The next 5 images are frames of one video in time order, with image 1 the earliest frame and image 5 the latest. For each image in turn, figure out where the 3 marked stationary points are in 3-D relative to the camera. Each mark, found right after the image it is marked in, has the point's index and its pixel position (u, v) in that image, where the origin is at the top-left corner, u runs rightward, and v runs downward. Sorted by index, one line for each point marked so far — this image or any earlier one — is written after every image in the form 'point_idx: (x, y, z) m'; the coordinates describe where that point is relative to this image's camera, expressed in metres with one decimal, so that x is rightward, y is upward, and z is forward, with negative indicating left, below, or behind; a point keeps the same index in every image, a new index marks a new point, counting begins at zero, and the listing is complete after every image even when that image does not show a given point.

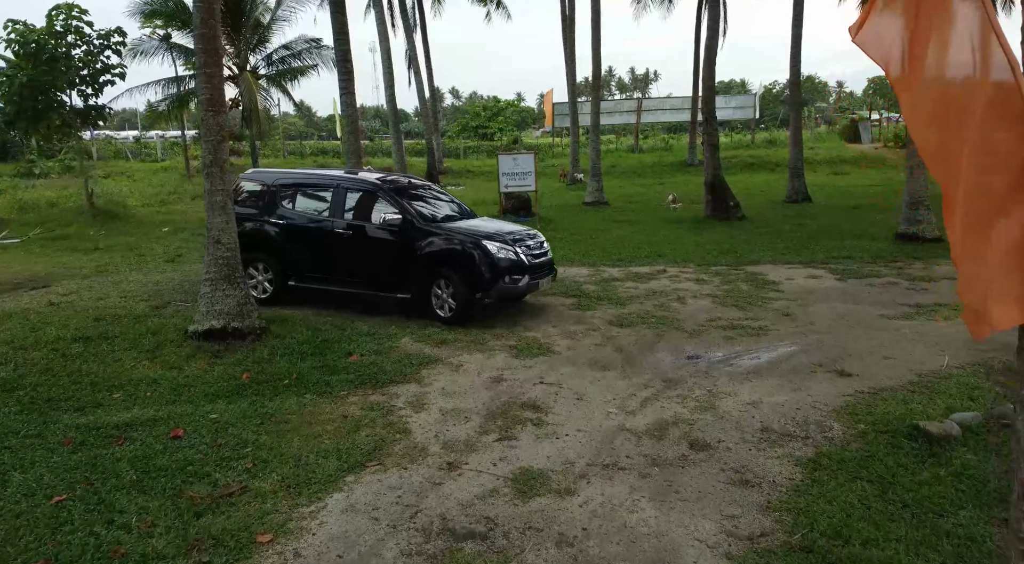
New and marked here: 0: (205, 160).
0: (-3.1, +1.2, +7.6) m
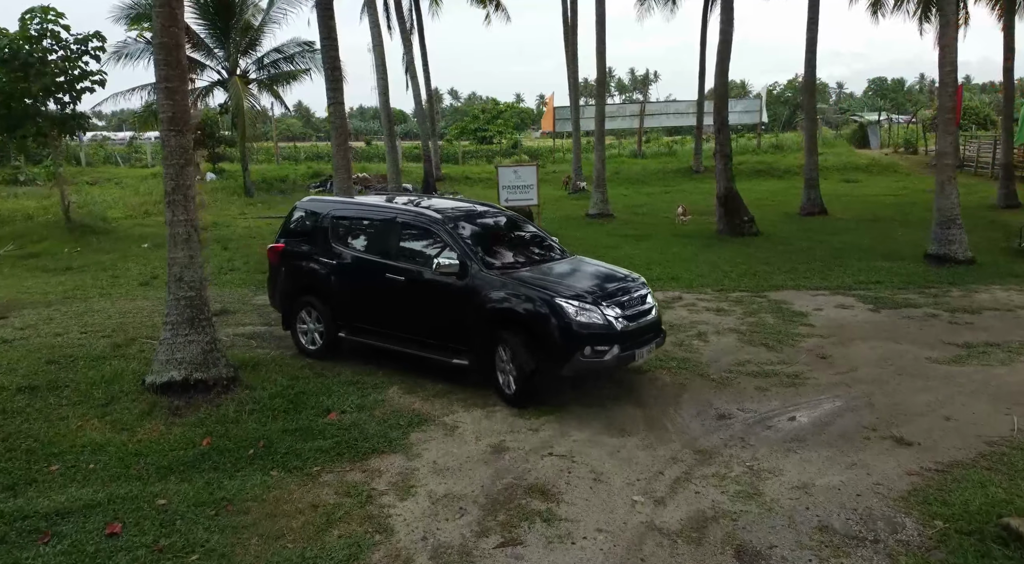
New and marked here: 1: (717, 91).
0: (-3.0, +0.8, +6.7) m
1: (+4.0, +3.8, +14.8) m
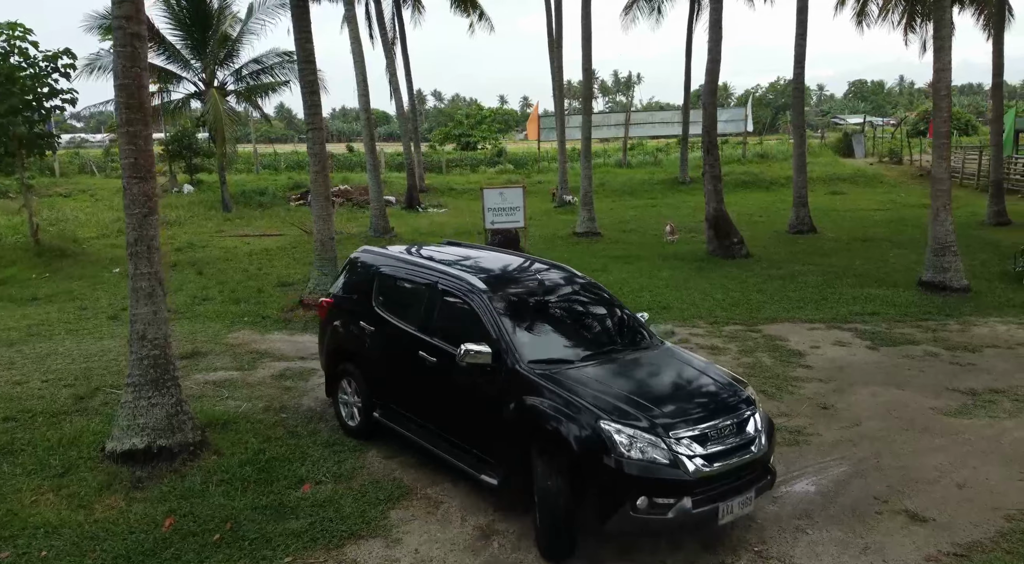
0: (-3.2, +0.4, +6.2) m
1: (+3.7, +3.3, +14.5) m
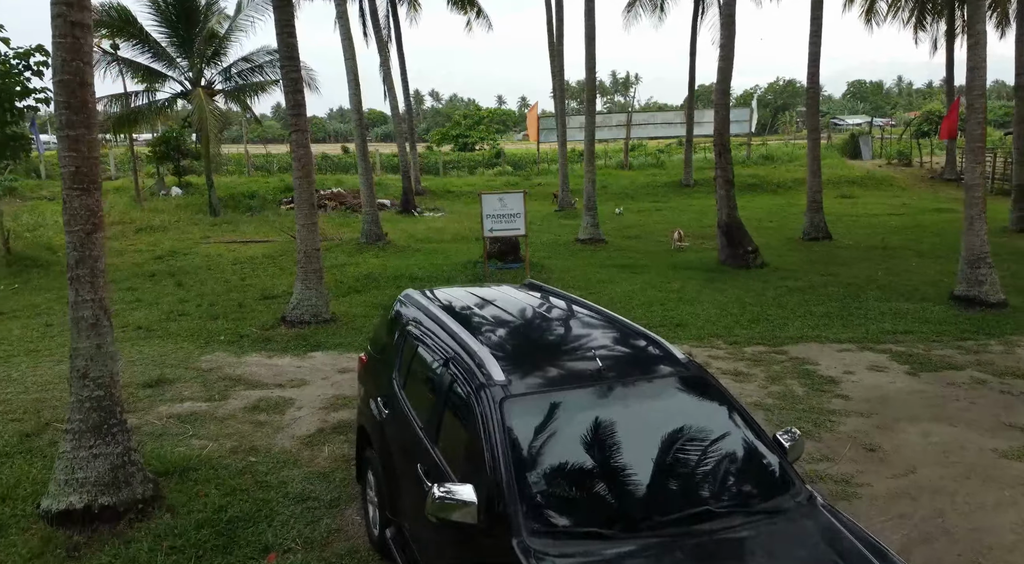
0: (-3.1, +0.2, +5.3) m
1: (+3.7, +3.1, +13.6) m
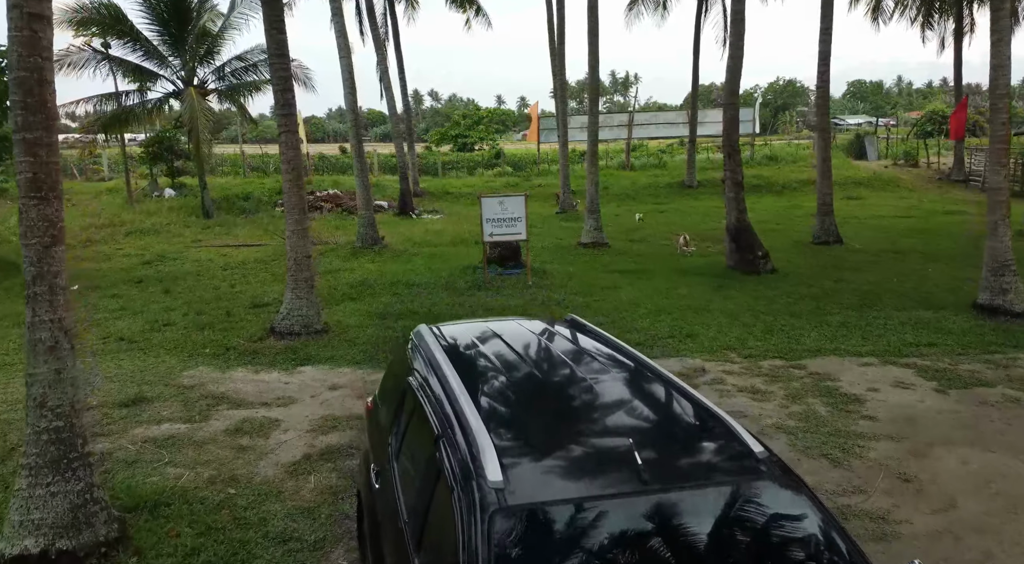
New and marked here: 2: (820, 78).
0: (-3.1, 0.0, +4.8) m
1: (+3.7, +3.0, +13.1) m
2: (+6.5, +4.3, +15.9) m
